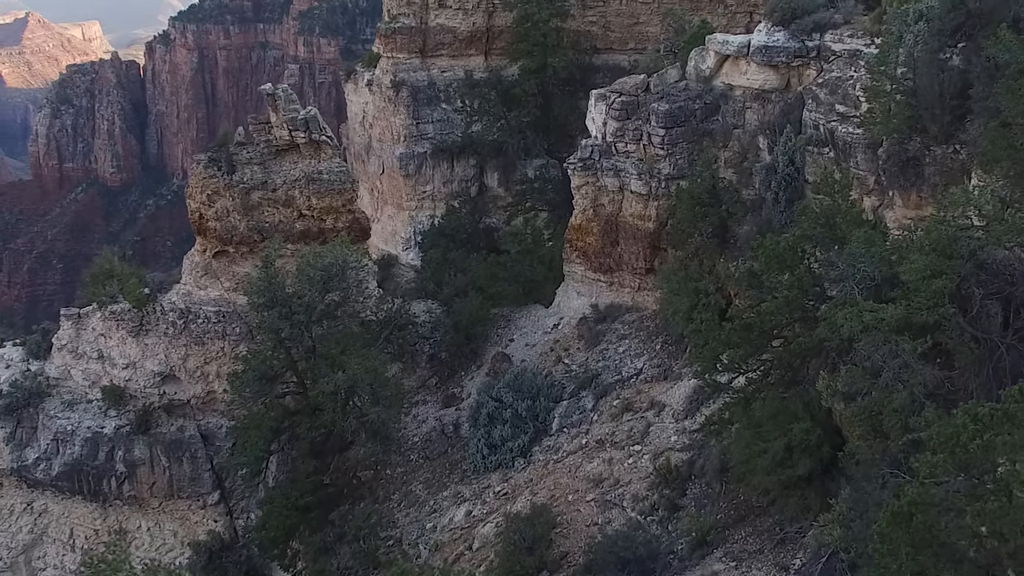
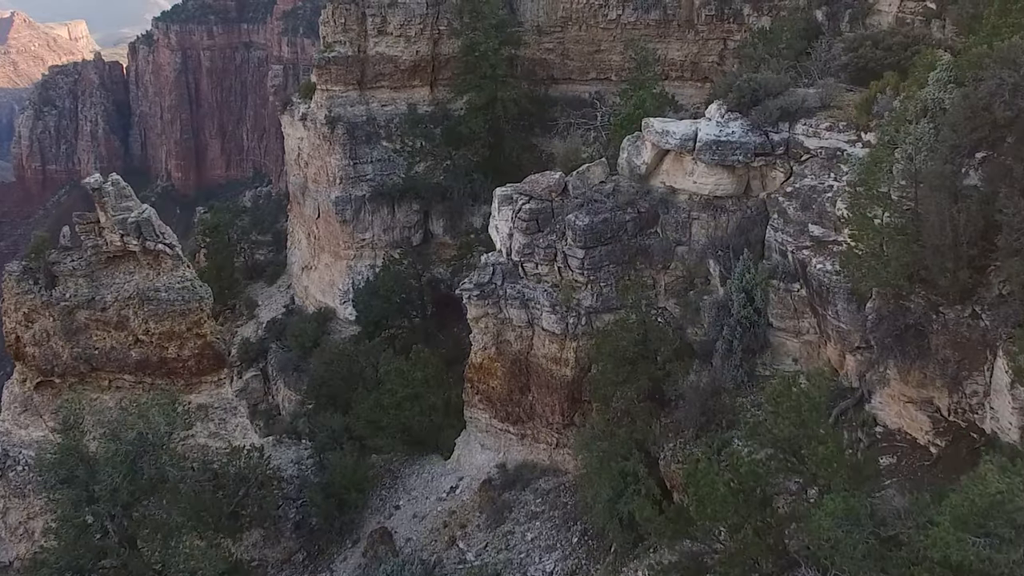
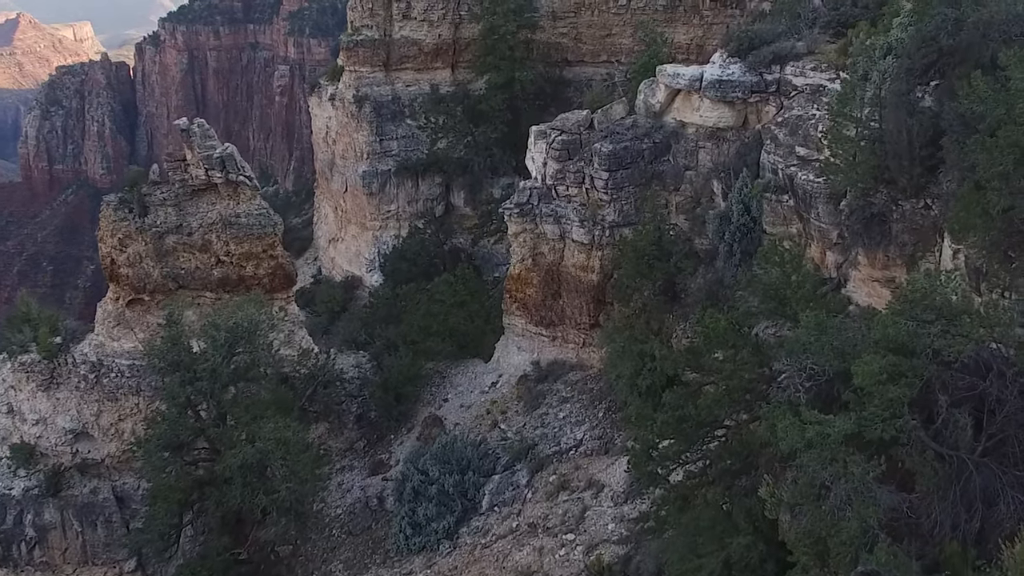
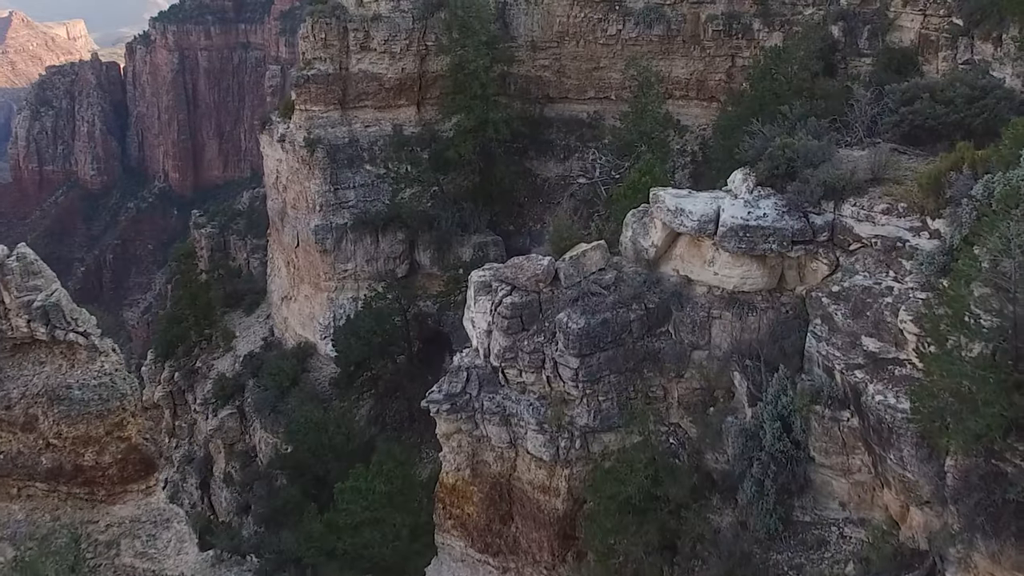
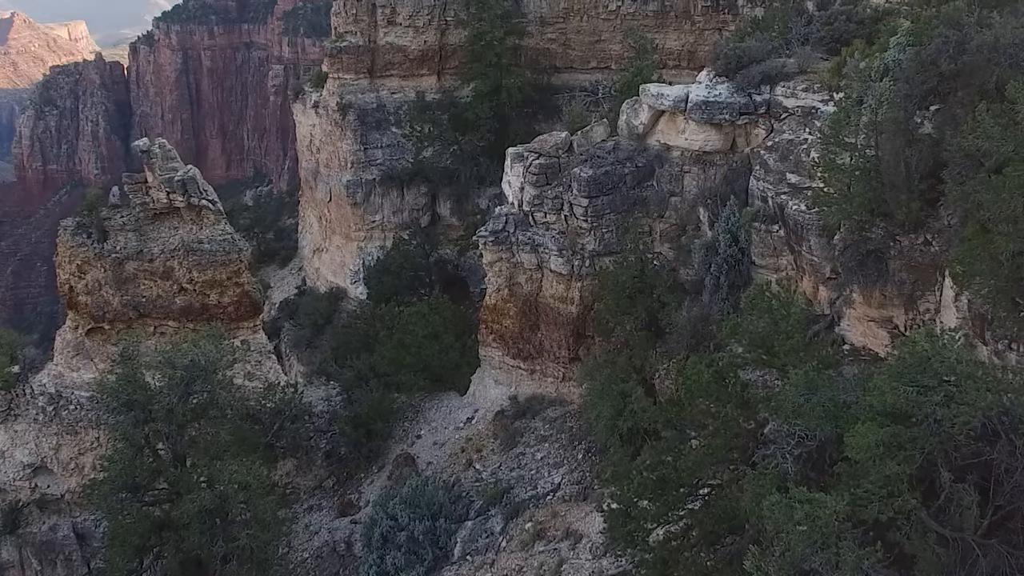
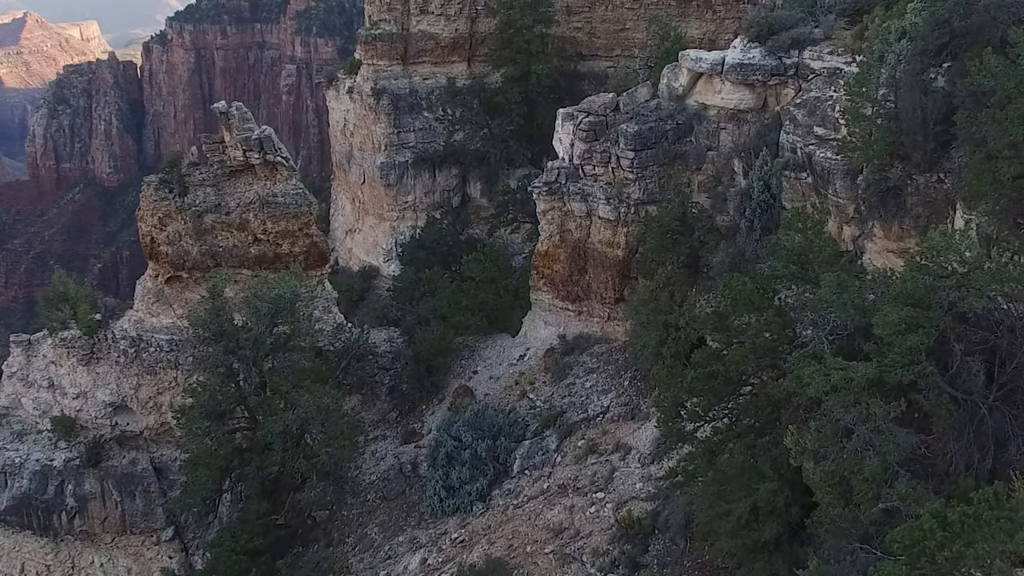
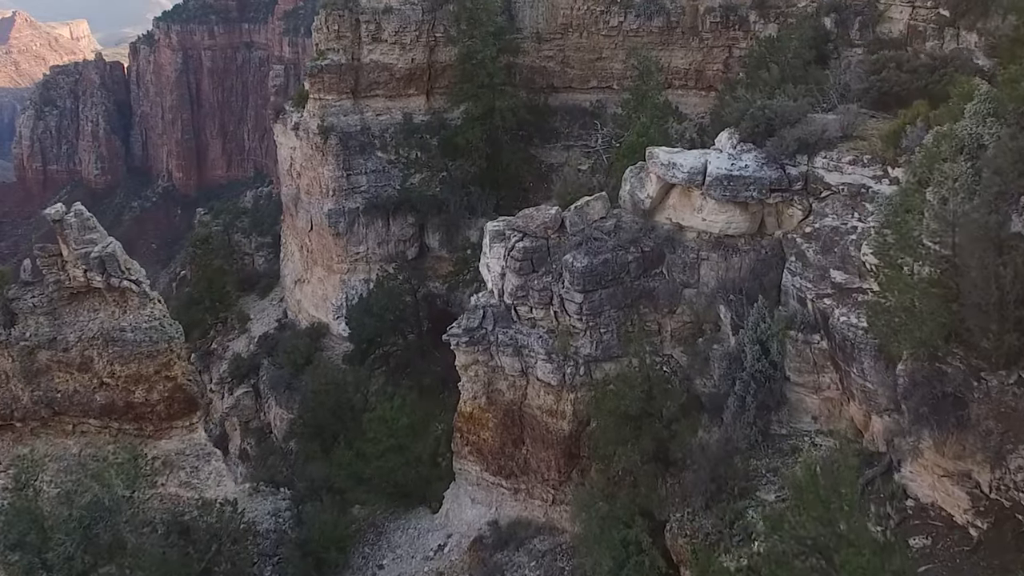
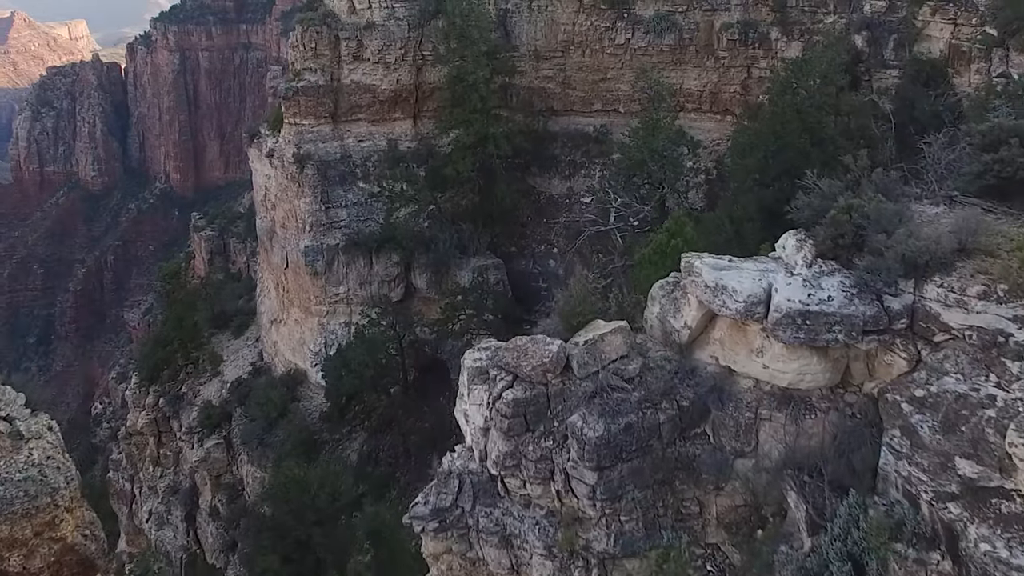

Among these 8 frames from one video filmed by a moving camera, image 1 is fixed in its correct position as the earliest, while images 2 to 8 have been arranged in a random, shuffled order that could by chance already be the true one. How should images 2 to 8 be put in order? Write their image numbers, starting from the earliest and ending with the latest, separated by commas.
6, 3, 5, 2, 7, 4, 8
